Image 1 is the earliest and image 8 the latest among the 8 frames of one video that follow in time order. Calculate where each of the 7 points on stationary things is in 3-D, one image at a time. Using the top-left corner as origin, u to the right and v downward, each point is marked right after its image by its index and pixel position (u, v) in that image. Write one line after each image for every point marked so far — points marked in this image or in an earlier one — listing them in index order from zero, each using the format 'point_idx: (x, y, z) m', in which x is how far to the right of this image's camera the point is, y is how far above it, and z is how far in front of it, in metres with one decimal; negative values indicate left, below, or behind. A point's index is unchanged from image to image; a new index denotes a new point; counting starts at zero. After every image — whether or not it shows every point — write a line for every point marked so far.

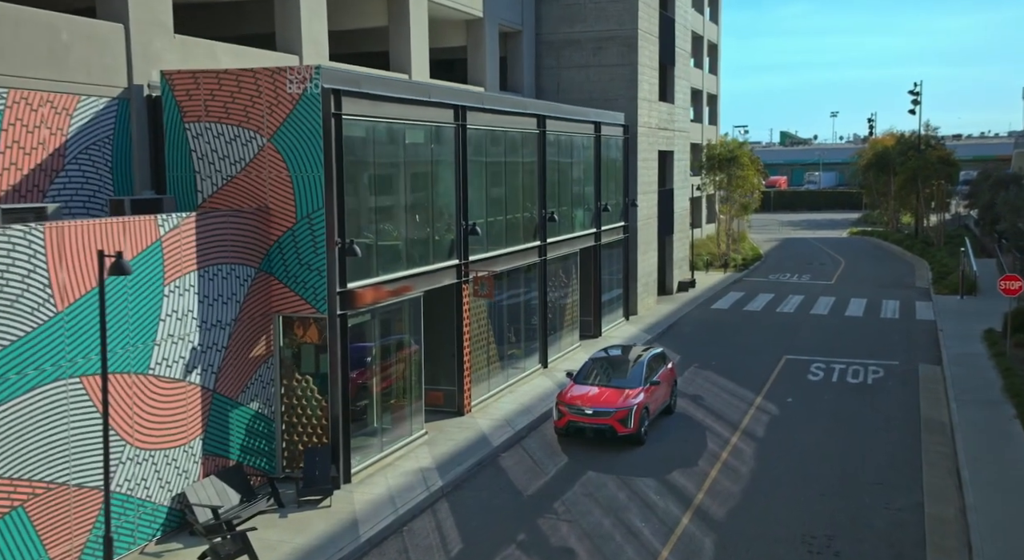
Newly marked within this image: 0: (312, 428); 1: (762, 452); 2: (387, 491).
0: (-3.7, -2.8, +17.0) m
1: (+5.4, -3.8, +20.0) m
2: (-2.3, -3.9, +16.8) m
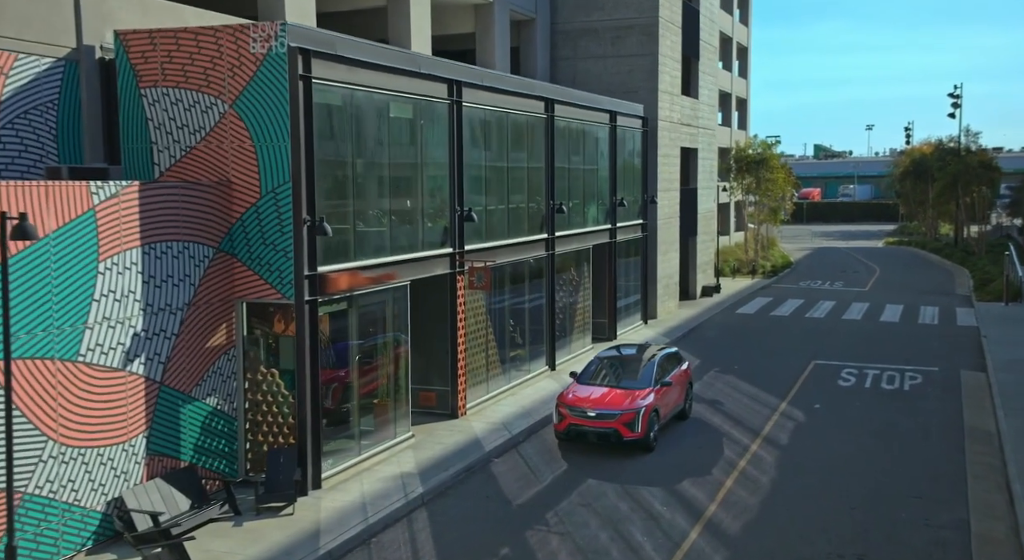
0: (-3.9, -2.5, +15.3) m
1: (+5.3, -3.6, +17.9) m
2: (-2.6, -3.6, +15.1) m
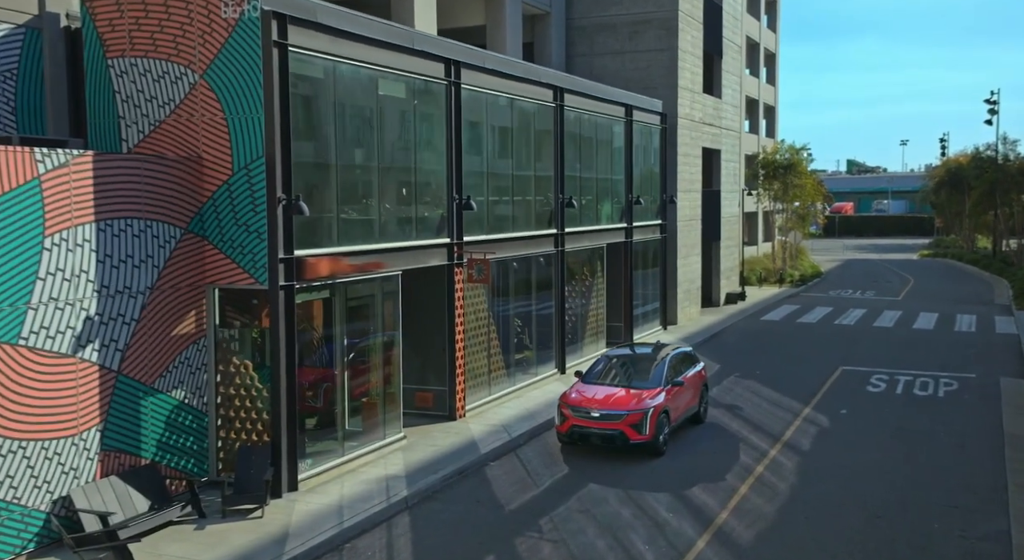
0: (-4.0, -2.2, +14.1) m
1: (+5.3, -3.4, +16.5) m
2: (-2.7, -3.4, +13.9) m
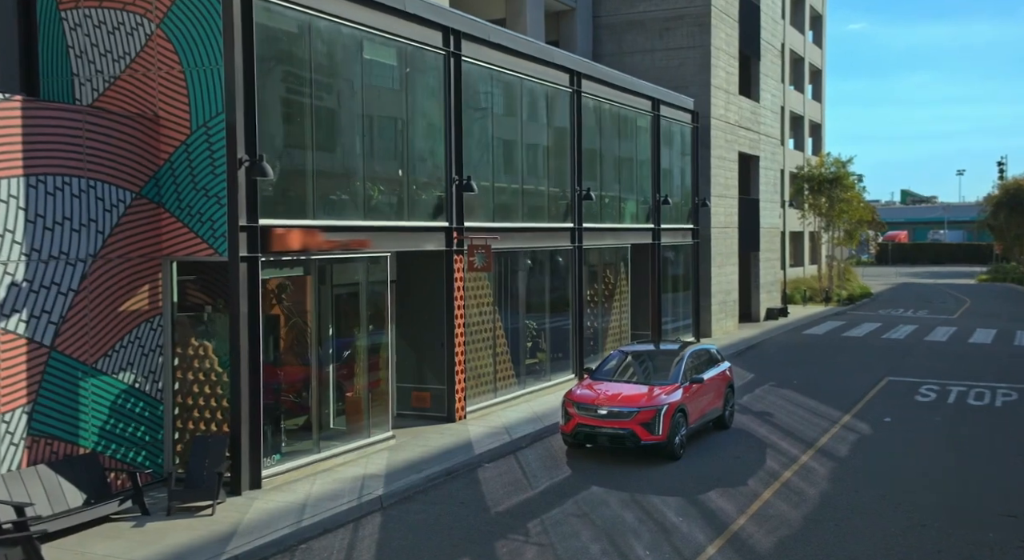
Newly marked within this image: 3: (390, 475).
0: (-4.2, -1.8, +12.7) m
1: (+5.2, -3.1, +14.5) m
2: (-2.9, -3.0, +12.3) m
3: (-1.8, -2.9, +13.6) m
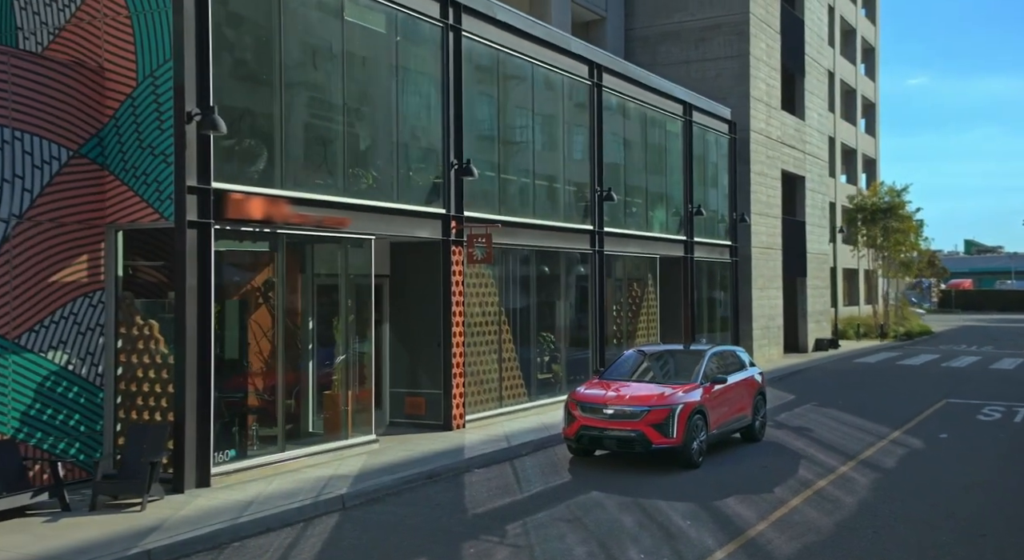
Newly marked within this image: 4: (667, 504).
0: (-4.4, -1.5, +11.2) m
1: (+5.1, -2.8, +12.4) m
2: (-3.1, -2.6, +10.7) m
3: (-2.0, -2.6, +12.0) m
4: (+1.9, -2.7, +11.0) m
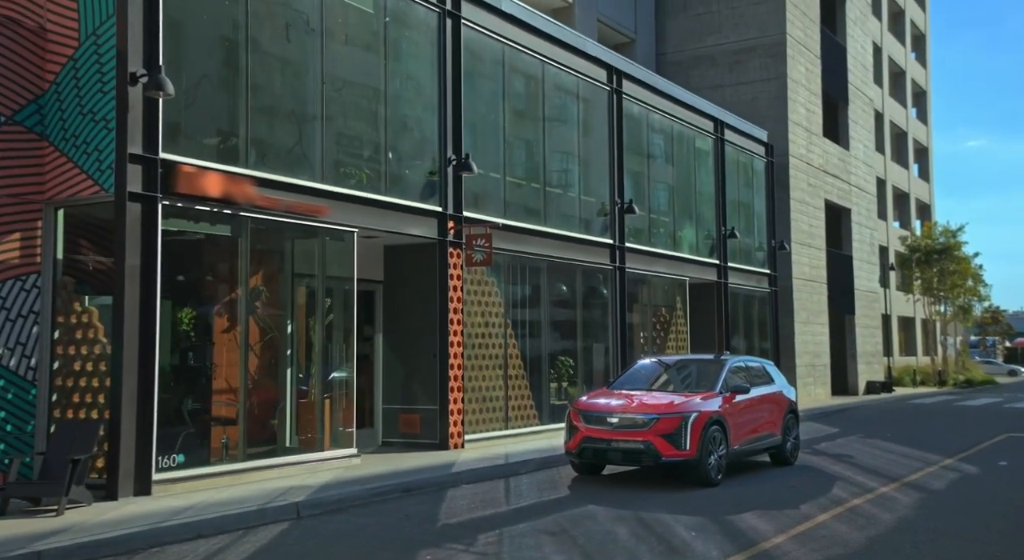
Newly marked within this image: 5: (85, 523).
0: (-4.6, -1.2, +10.1) m
1: (+5.0, -2.6, +10.7) m
2: (-3.3, -2.3, +9.4) m
3: (-2.2, -2.4, +10.6) m
4: (+1.7, -2.5, +9.4) m
5: (-3.9, -2.2, +8.3) m
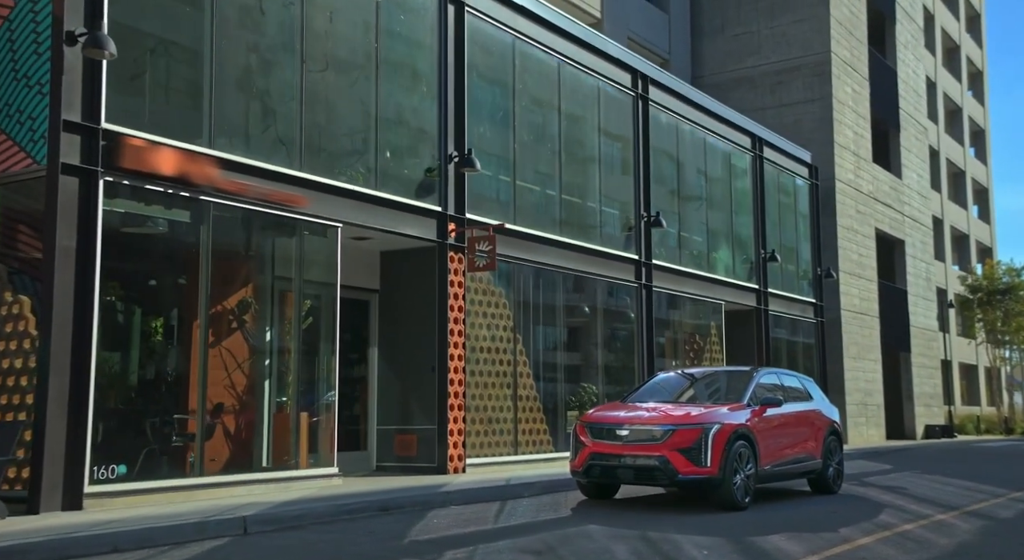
0: (-4.8, -1.1, +9.0) m
1: (+4.8, -2.5, +9.0) m
2: (-3.5, -2.1, +8.2) m
3: (-2.3, -2.3, +9.3) m
4: (+1.5, -2.2, +7.9) m
5: (-4.2, -2.0, +7.2) m
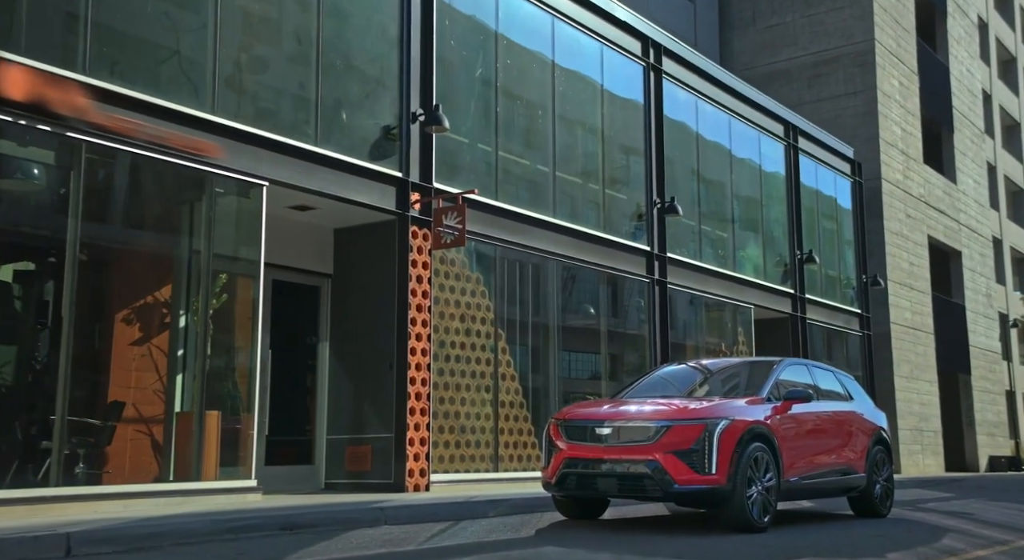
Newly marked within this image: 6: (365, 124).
0: (-5.3, -0.7, +7.1) m
1: (+4.3, -2.0, +6.5) m
2: (-4.1, -1.7, +6.2) m
3: (-2.8, -1.9, +7.2) m
4: (+0.9, -1.7, +5.6) m
5: (-4.8, -1.5, +5.1) m
6: (-1.8, +1.8, +10.9) m
